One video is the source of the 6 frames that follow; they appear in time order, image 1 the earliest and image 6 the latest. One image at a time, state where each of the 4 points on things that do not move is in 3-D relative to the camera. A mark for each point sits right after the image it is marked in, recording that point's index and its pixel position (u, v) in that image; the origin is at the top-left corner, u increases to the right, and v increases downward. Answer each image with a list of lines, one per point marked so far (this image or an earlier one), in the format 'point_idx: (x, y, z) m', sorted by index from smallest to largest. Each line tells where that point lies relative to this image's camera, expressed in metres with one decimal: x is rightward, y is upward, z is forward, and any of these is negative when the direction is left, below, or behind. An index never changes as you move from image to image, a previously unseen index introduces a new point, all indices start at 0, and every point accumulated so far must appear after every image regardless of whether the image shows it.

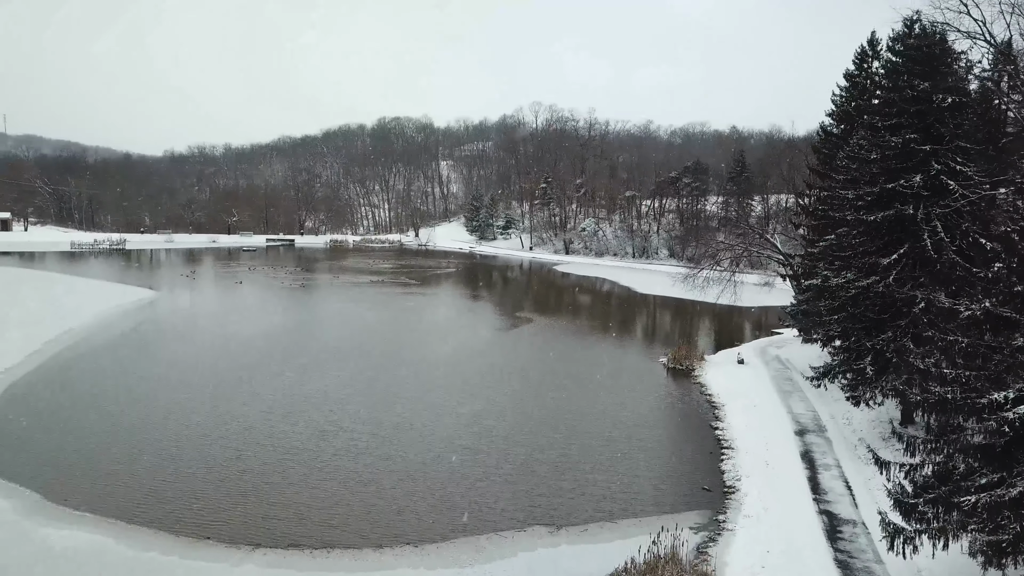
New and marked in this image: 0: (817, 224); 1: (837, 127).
0: (+4.4, +0.9, +11.6) m
1: (+5.1, +2.5, +12.7) m
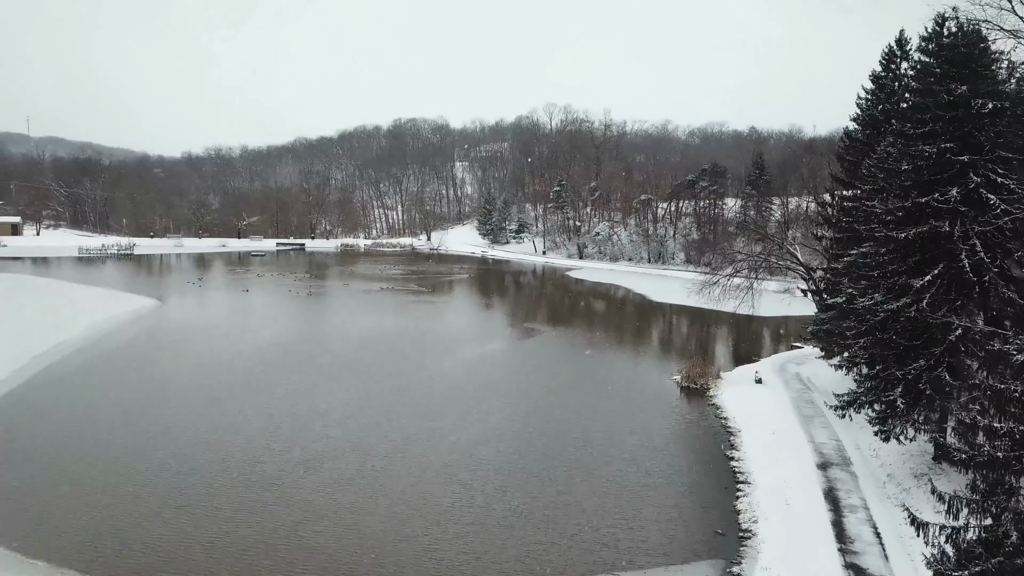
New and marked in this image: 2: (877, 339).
0: (+4.5, +0.7, +10.8) m
1: (+5.2, +2.3, +11.9) m
2: (+3.8, -0.5, +8.3) m
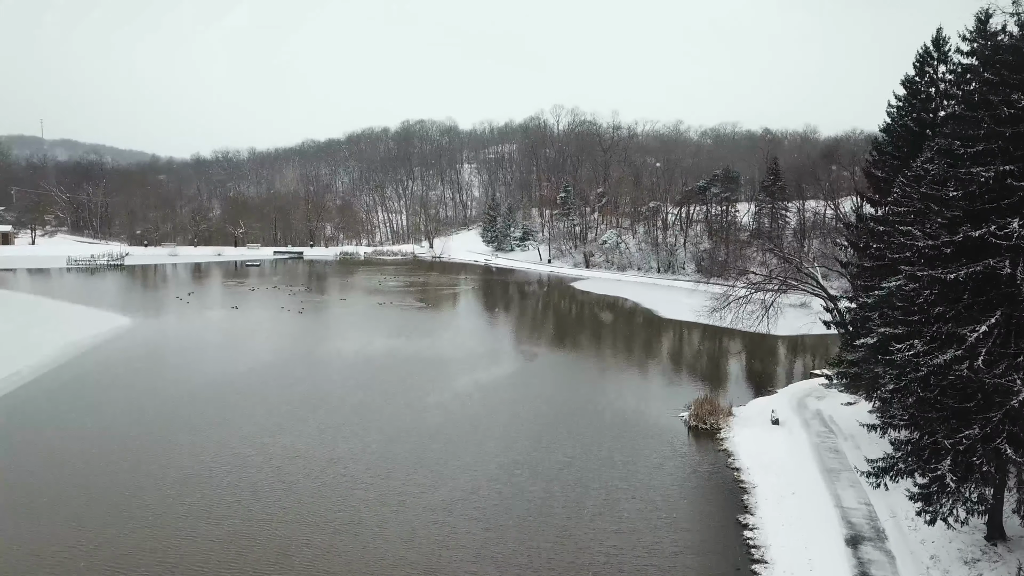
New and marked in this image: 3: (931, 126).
0: (+4.3, +0.2, +9.5) m
1: (+5.0, +1.9, +10.5) m
2: (+3.5, -0.9, +6.9) m
3: (+4.9, +1.9, +9.4) m
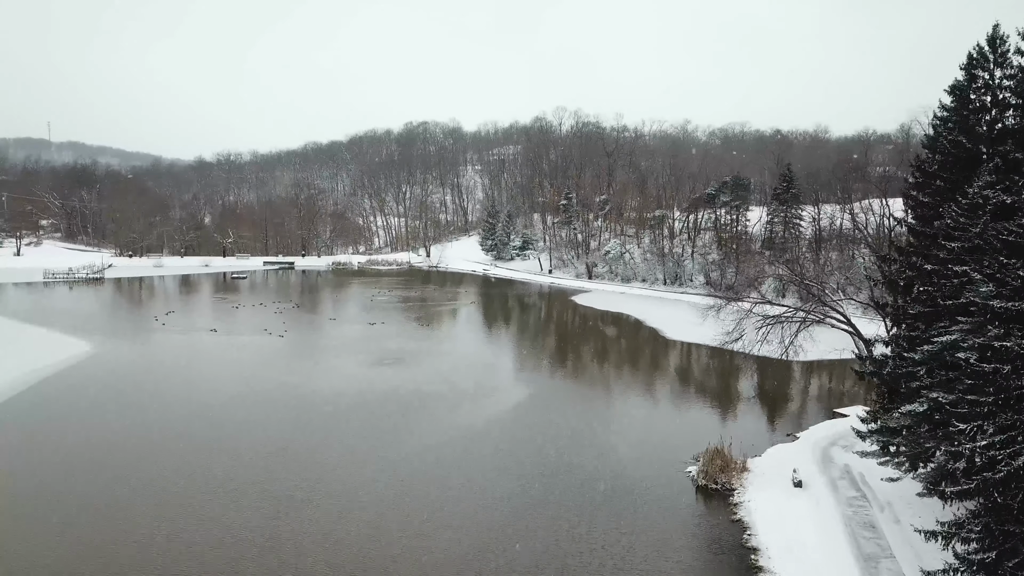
0: (+4.0, -0.2, +7.9) m
1: (+4.7, +1.4, +8.9) m
2: (+3.2, -1.4, +5.4) m
3: (+4.7, +1.4, +7.8) m
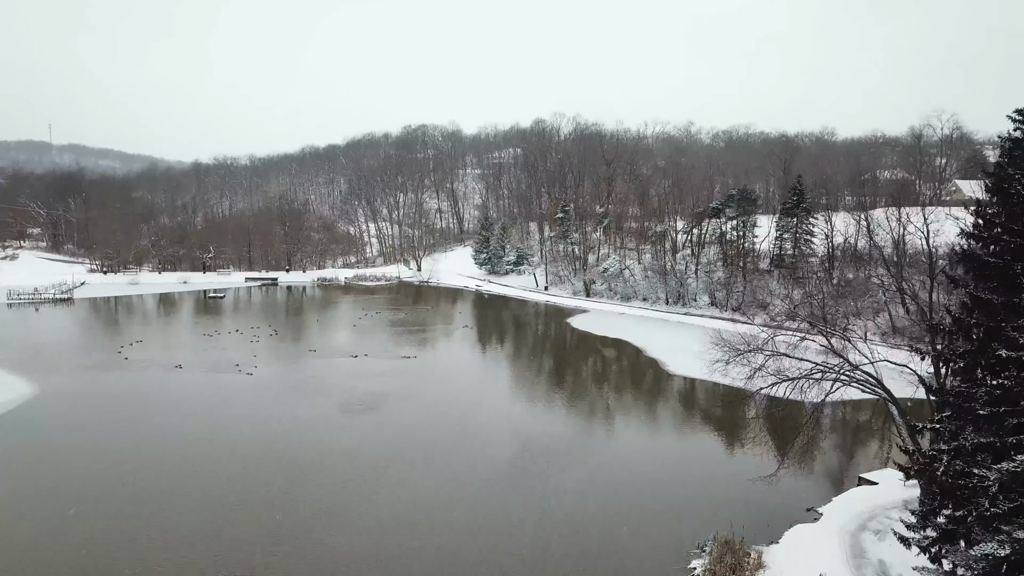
0: (+3.6, -0.9, +6.2) m
1: (+4.4, +0.7, +7.2) m
2: (+2.9, -2.1, +3.6) m
3: (+4.3, +0.7, +6.1) m
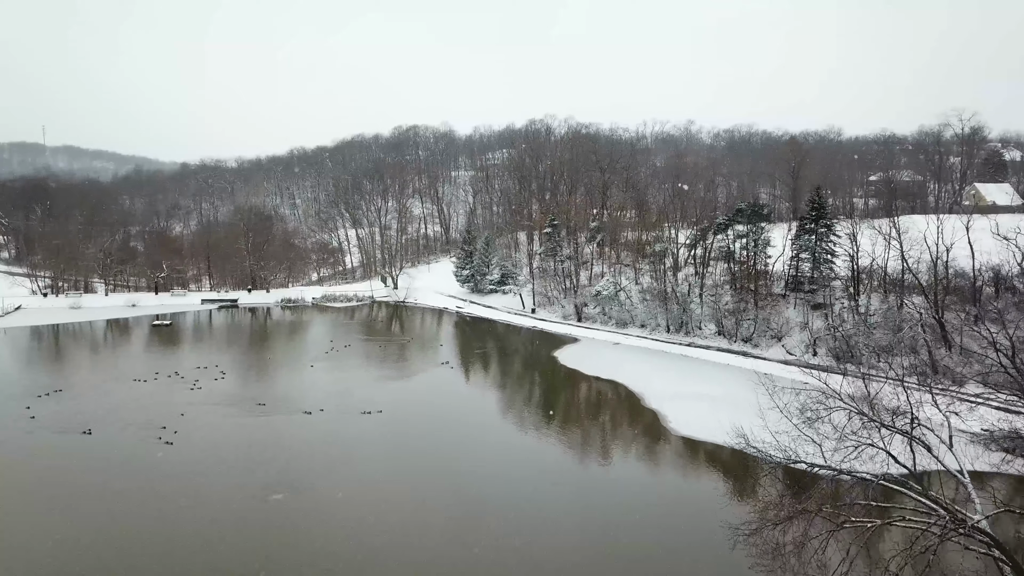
0: (+3.1, -1.7, +3.0) m
1: (+3.8, -0.1, +4.1) m
2: (+2.3, -2.9, +0.5) m
3: (+3.7, -0.1, +3.0) m
